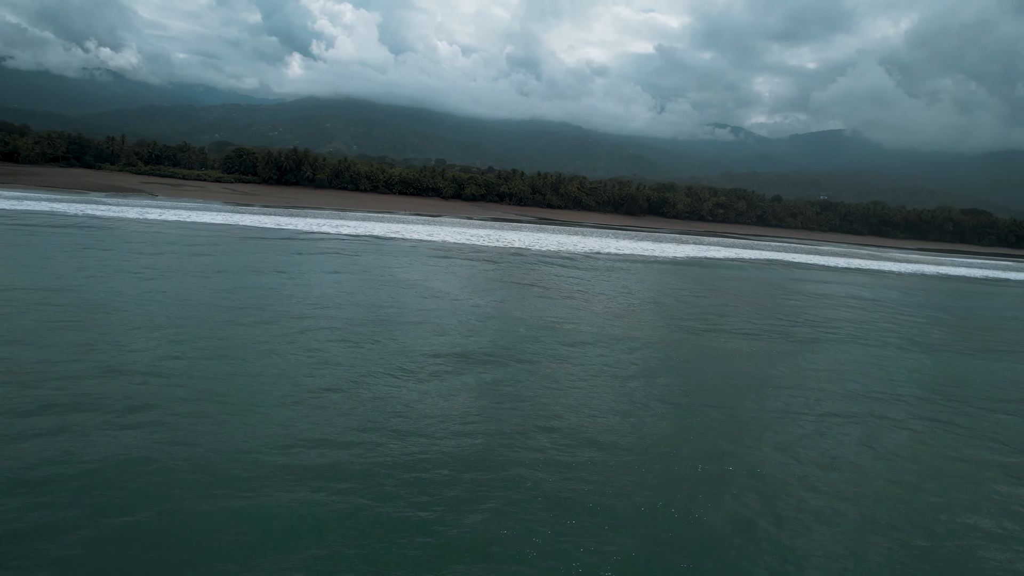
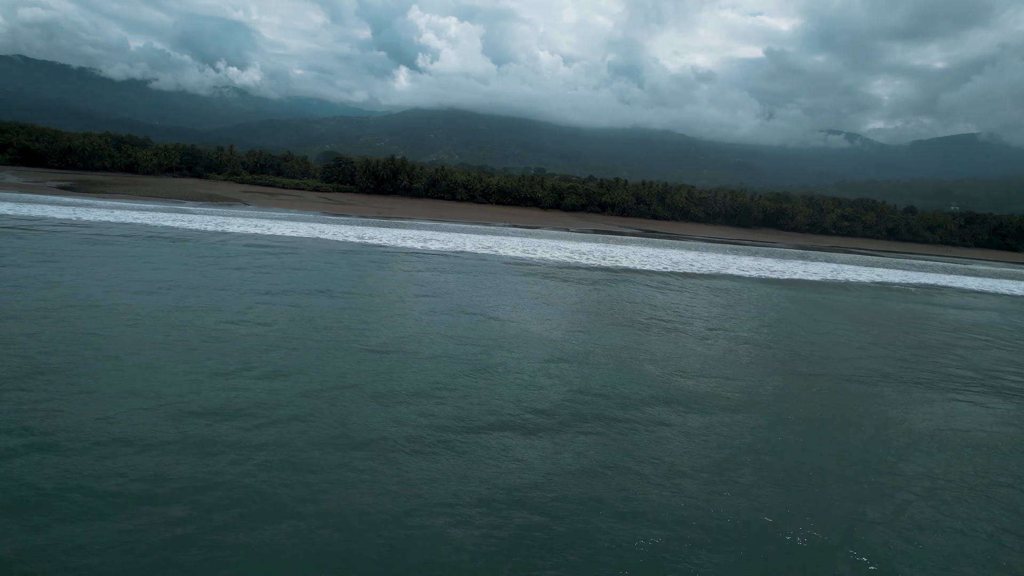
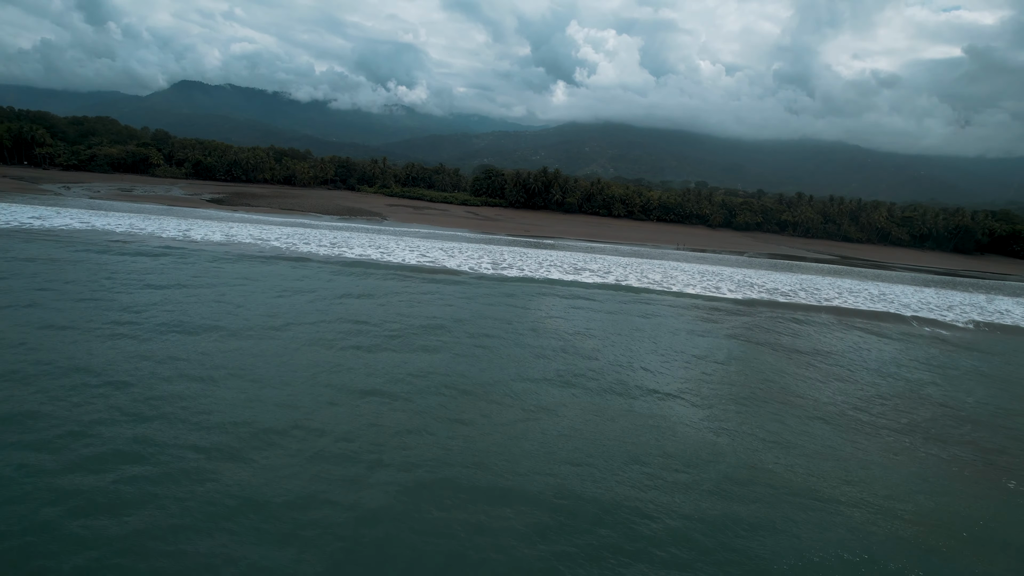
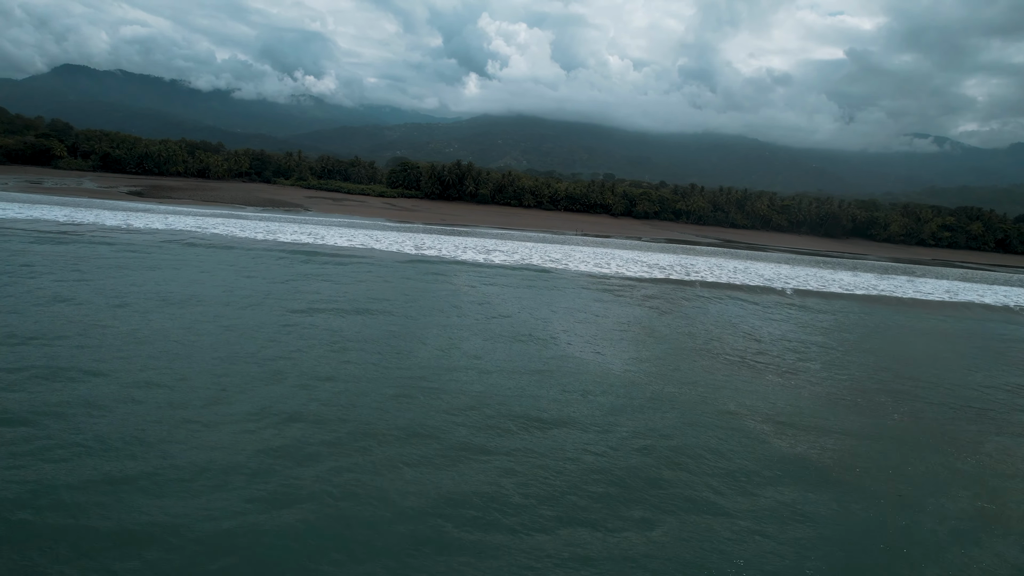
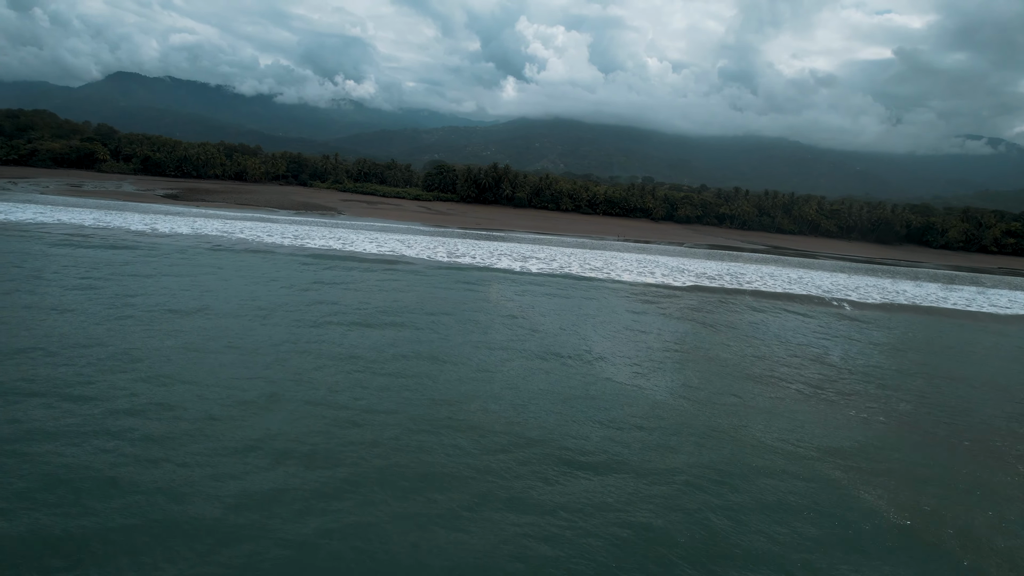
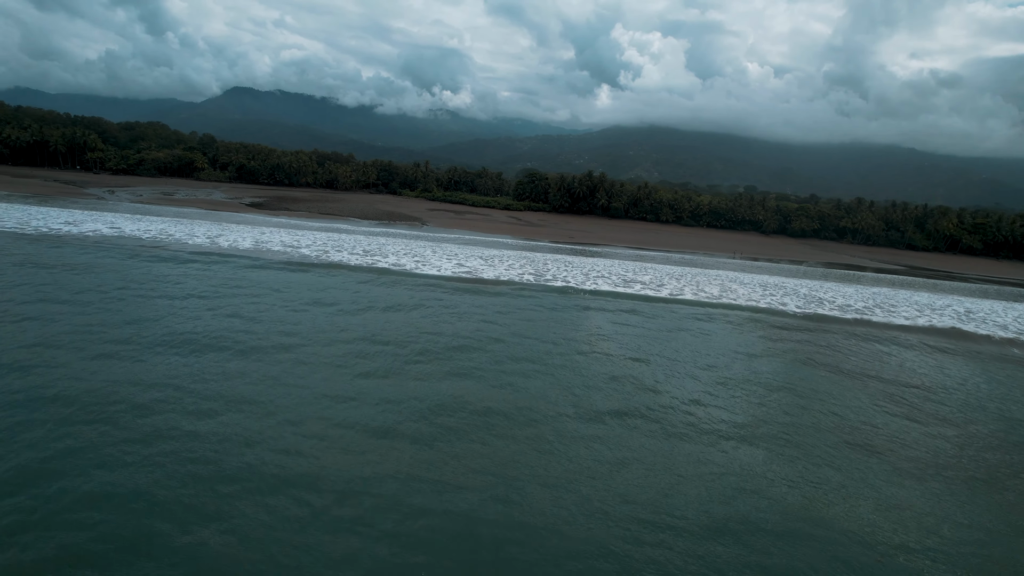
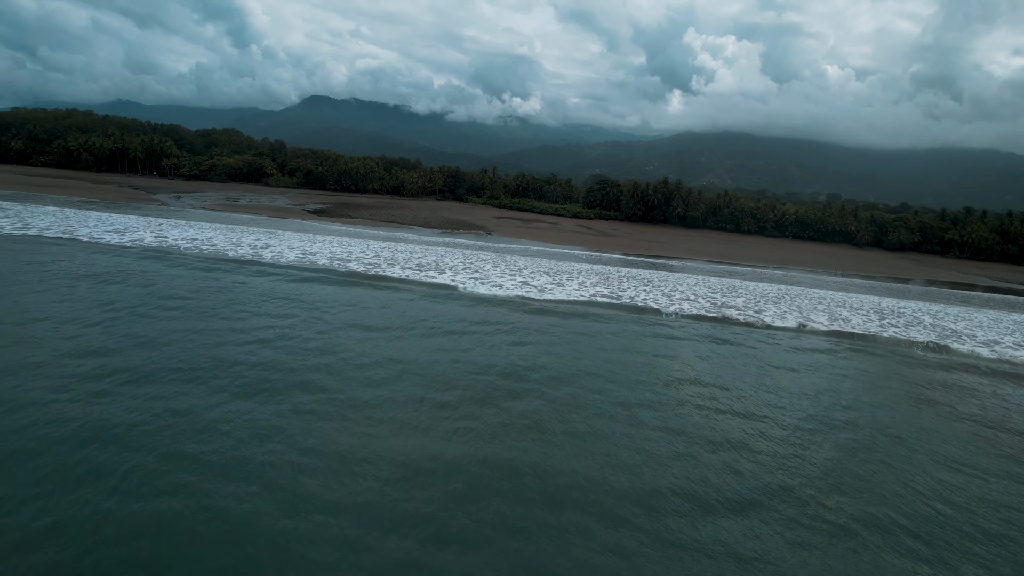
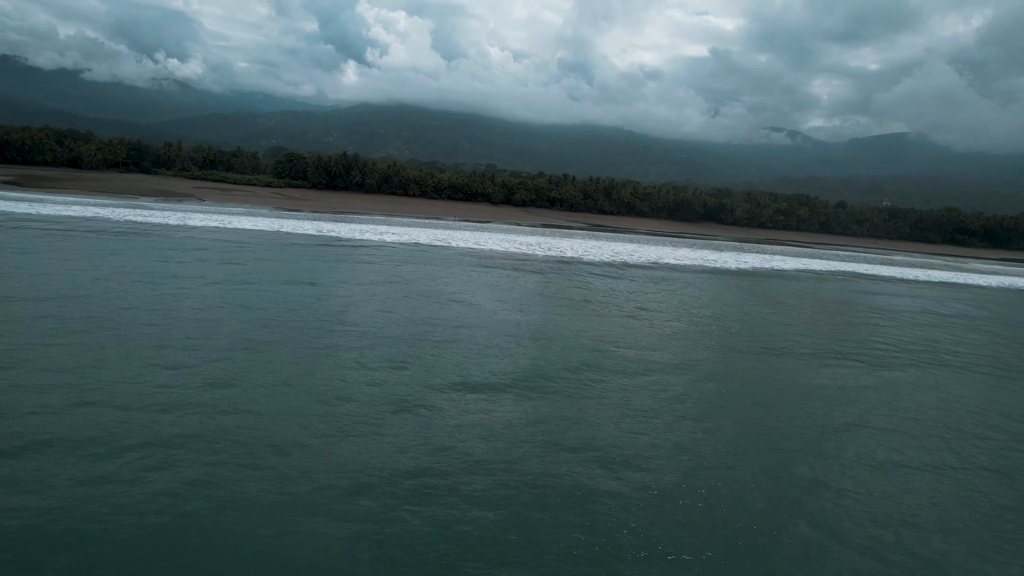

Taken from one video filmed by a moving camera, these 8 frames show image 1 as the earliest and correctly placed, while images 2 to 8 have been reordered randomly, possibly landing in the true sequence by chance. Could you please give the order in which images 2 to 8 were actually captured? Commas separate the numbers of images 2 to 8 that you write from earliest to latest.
8, 2, 4, 5, 3, 6, 7
